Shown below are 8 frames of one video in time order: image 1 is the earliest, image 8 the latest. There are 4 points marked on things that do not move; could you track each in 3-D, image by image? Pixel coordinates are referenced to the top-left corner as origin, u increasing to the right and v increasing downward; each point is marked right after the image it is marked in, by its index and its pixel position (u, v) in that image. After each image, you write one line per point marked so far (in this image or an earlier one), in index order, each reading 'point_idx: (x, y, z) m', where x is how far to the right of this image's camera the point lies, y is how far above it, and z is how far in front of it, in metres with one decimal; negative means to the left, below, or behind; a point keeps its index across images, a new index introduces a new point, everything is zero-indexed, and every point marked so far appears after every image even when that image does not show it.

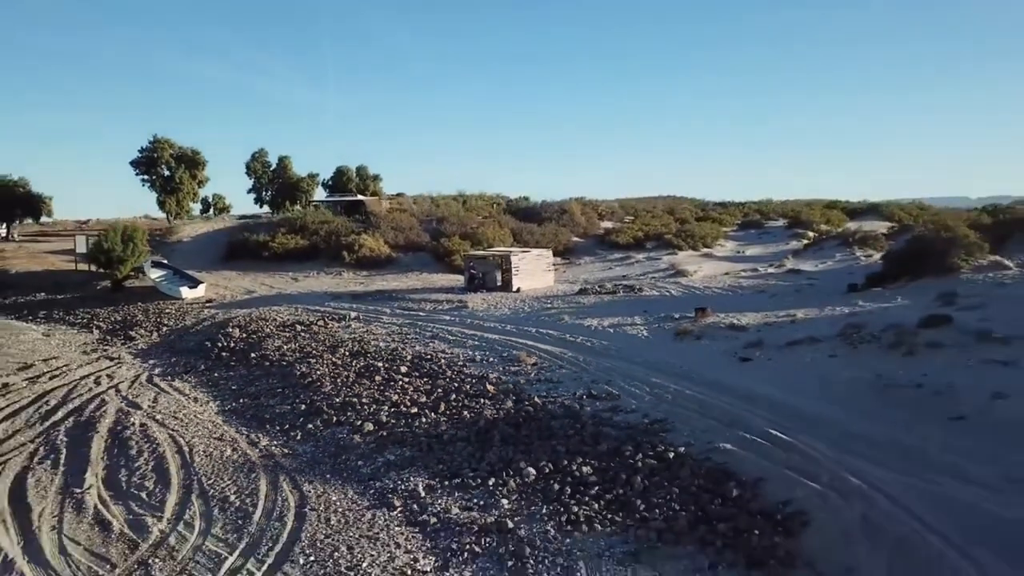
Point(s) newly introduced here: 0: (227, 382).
0: (-3.4, -1.1, +9.4) m
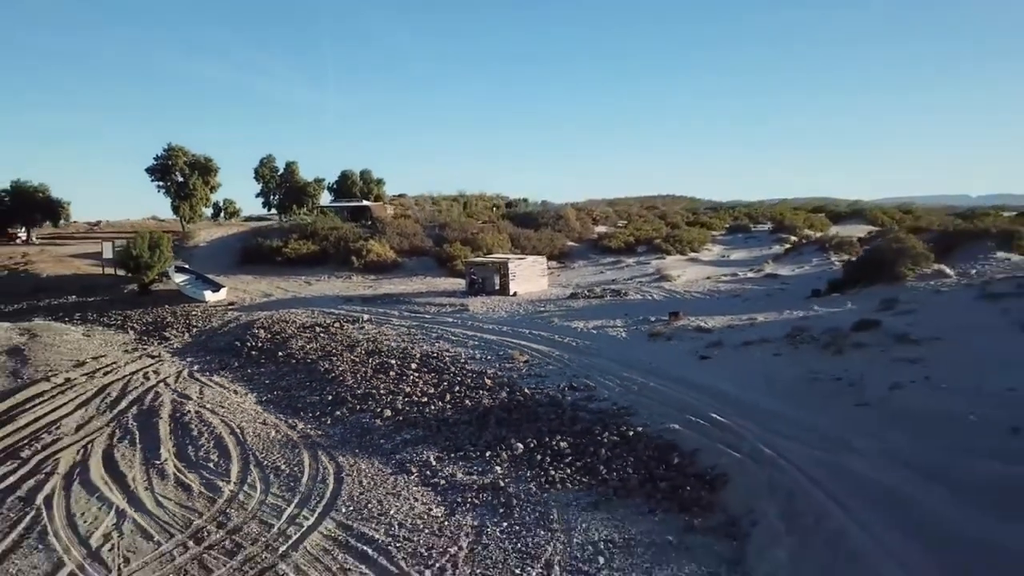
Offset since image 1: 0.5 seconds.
0: (-3.4, -1.2, +10.8) m
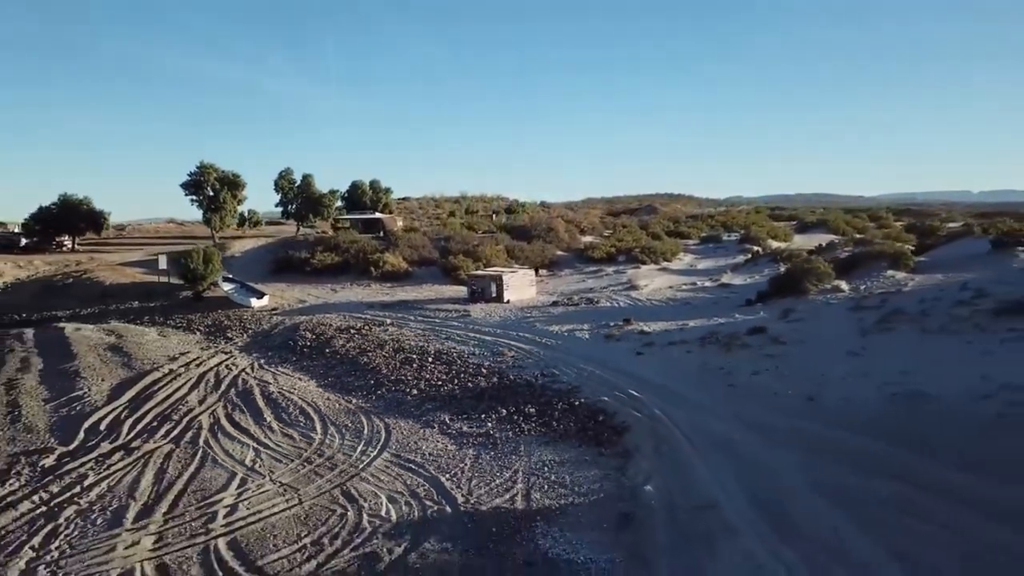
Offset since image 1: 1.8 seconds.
0: (-3.6, -1.4, +14.4) m
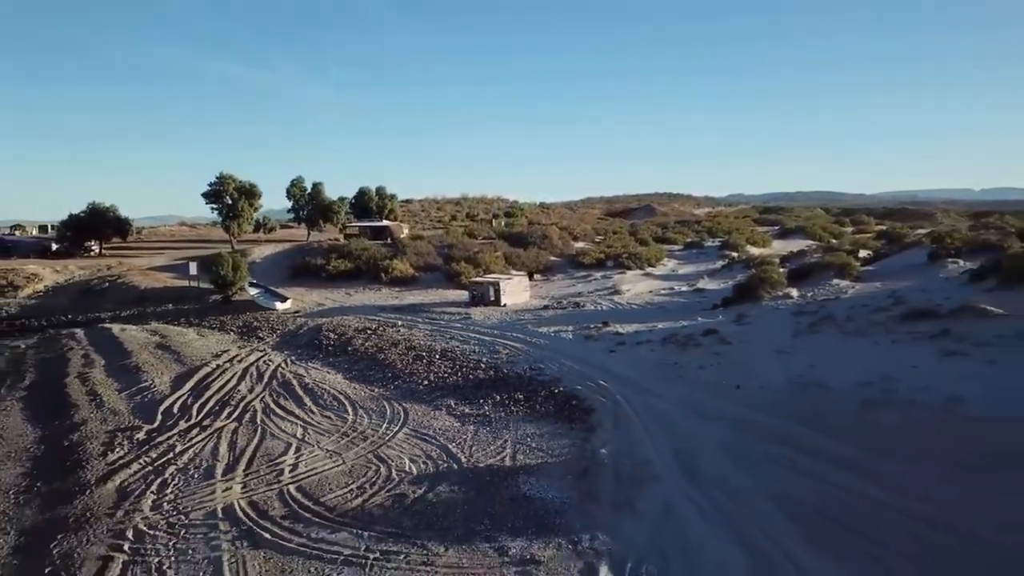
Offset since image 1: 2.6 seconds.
0: (-3.7, -1.6, +17.0) m
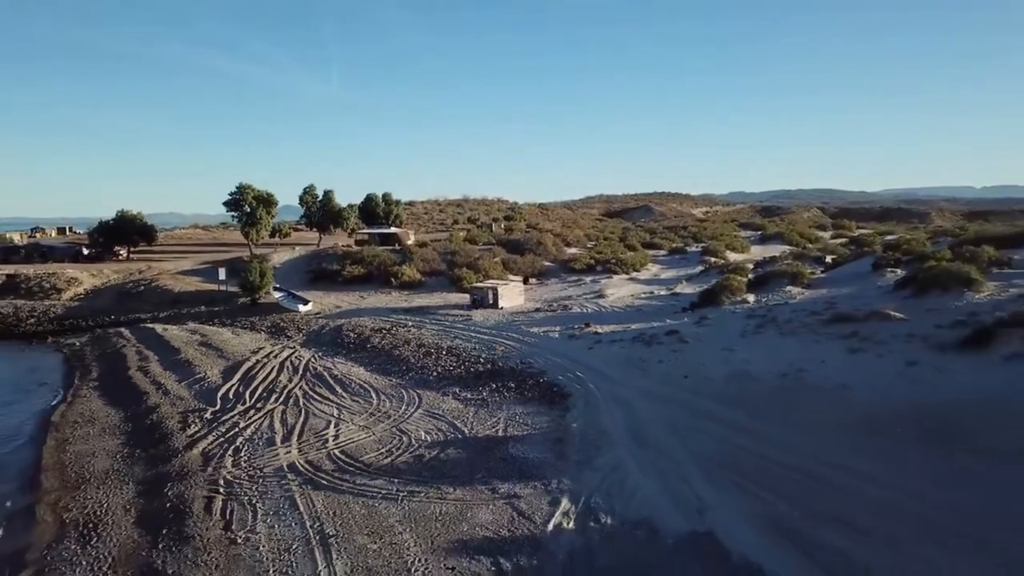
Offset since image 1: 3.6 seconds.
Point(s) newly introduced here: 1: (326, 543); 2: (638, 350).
0: (-3.8, -1.8, +20.0) m
1: (-2.2, -2.9, +9.2) m
2: (+2.8, -1.4, +17.6) m
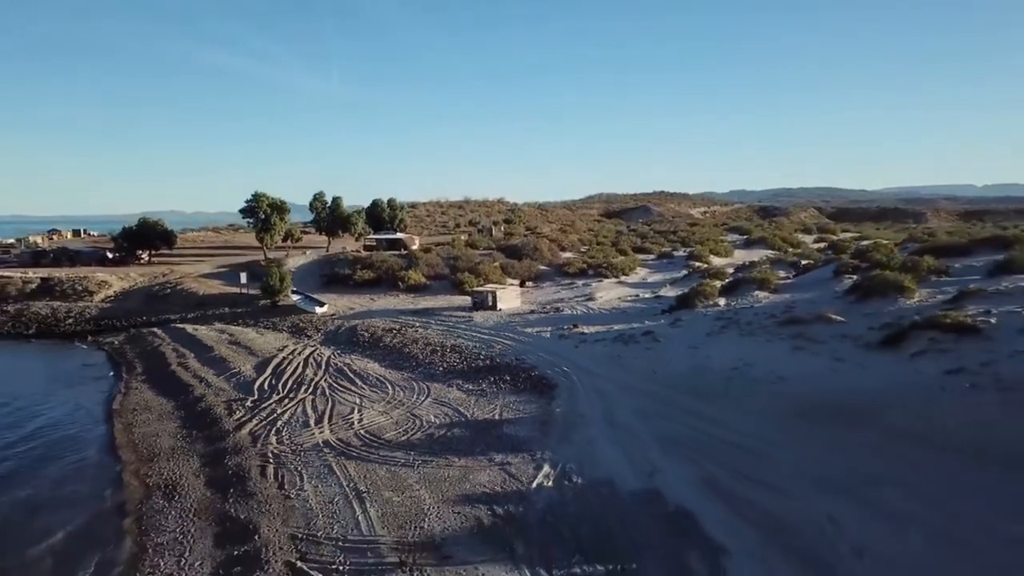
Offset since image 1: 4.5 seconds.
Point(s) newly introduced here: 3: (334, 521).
0: (-3.9, -1.9, +22.7) m
1: (-2.3, -3.1, +11.9) m
2: (+2.7, -1.6, +20.3) m
3: (-2.5, -3.2, +11.1) m
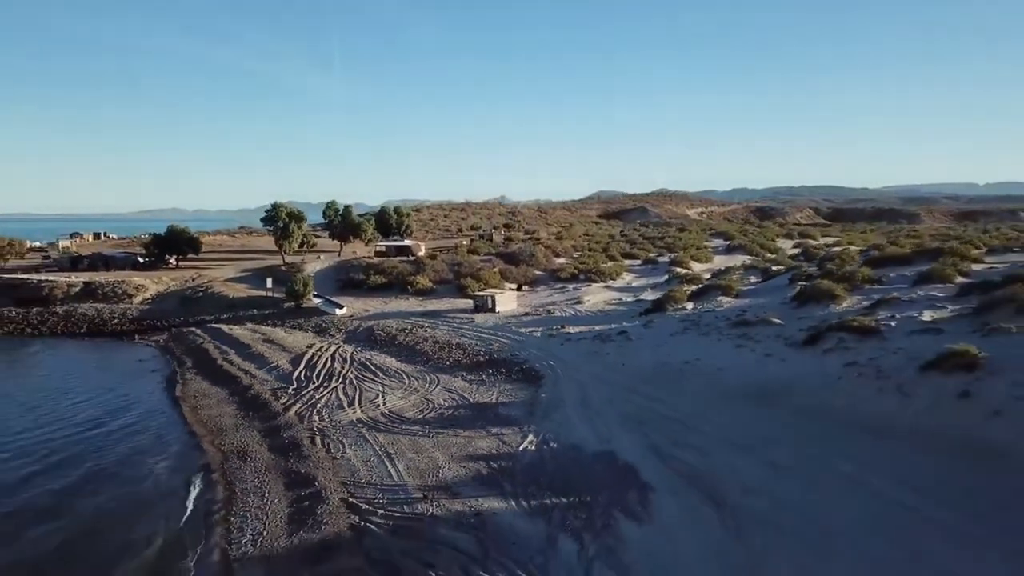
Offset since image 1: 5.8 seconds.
0: (-4.1, -2.1, +26.6) m
1: (-2.4, -3.4, +15.7) m
2: (+2.6, -1.8, +24.1) m
3: (-2.6, -3.5, +14.9) m
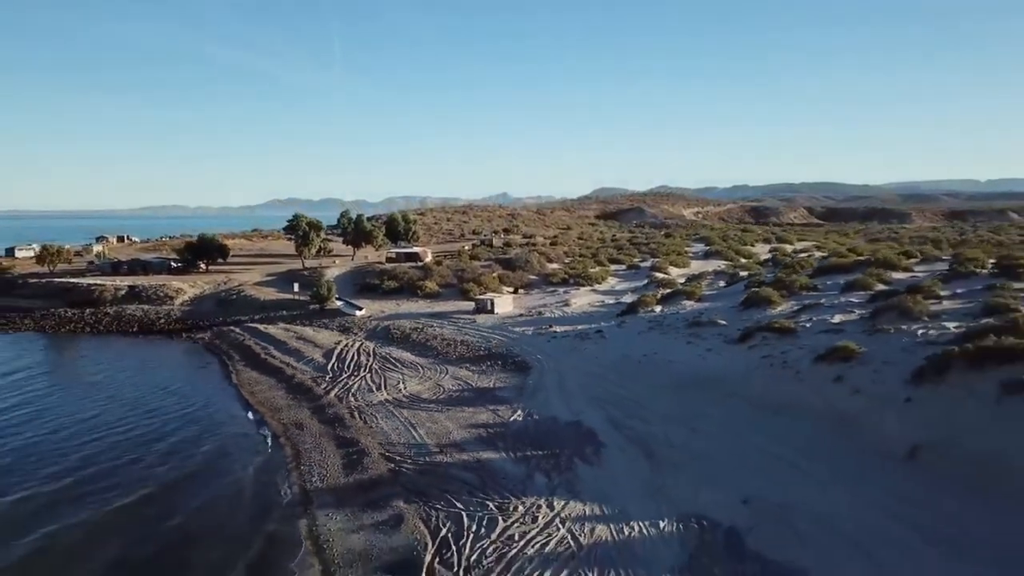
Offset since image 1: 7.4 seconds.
0: (-4.3, -2.4, +31.7) m
1: (-2.6, -3.7, +20.9) m
2: (+2.4, -2.0, +29.3) m
3: (-2.8, -3.8, +20.1) m
